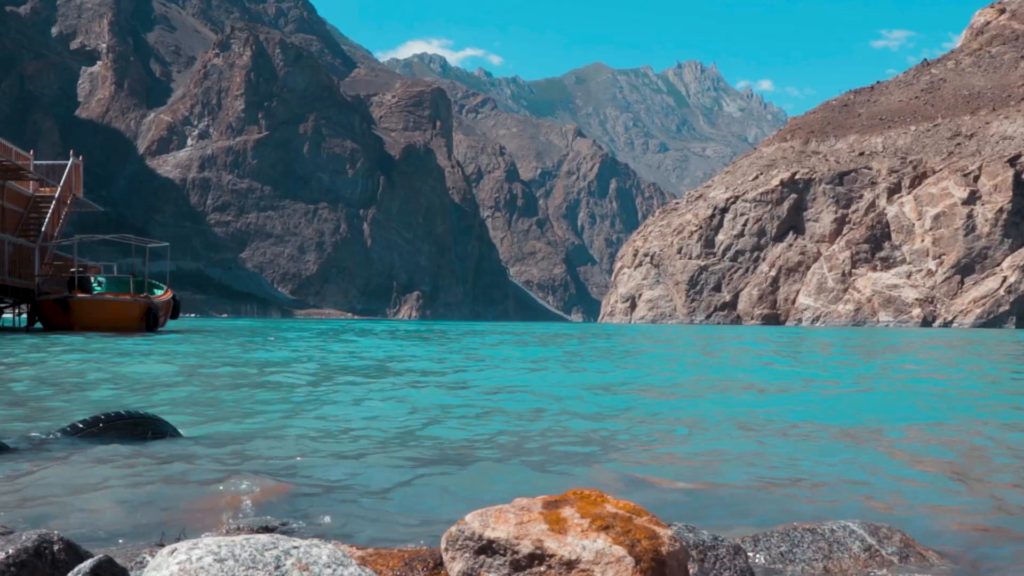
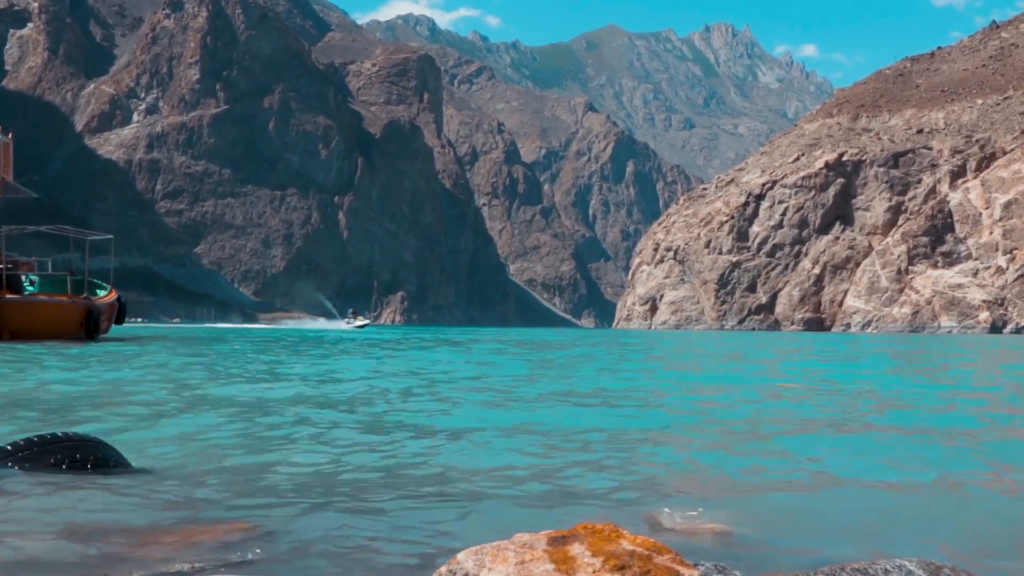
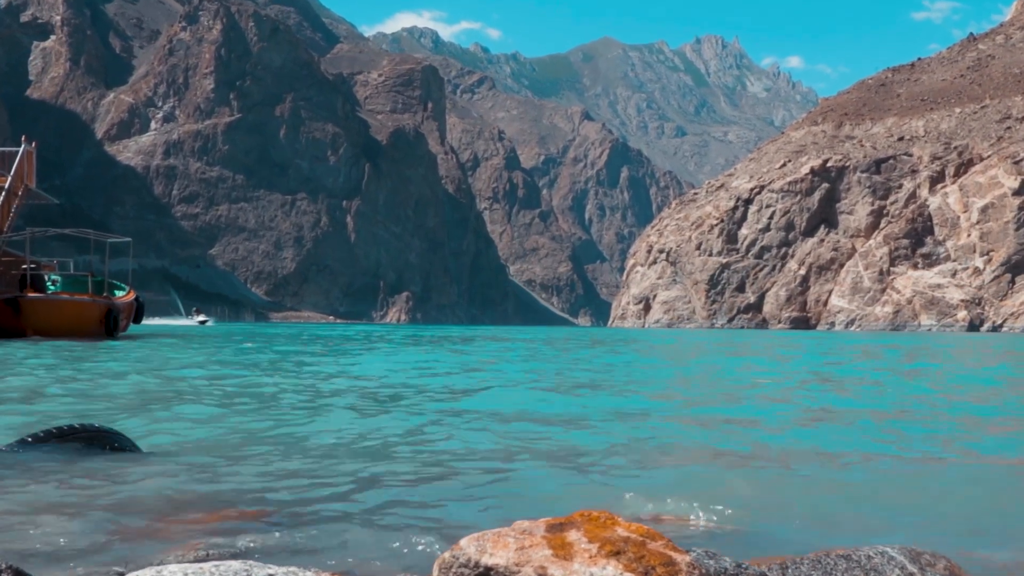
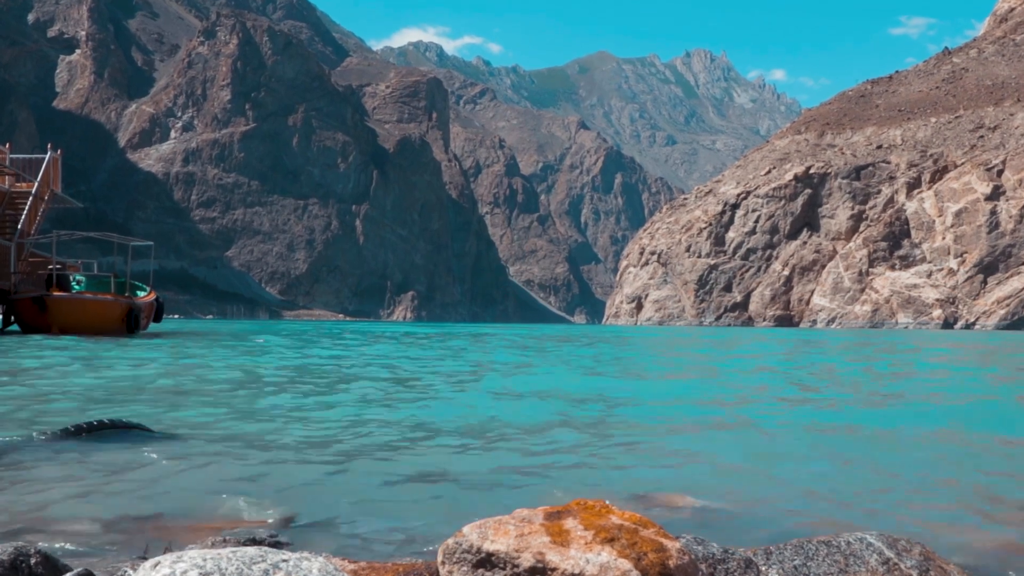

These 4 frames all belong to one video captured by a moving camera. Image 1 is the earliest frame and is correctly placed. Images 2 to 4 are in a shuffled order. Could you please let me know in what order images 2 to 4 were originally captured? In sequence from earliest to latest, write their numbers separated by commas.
4, 3, 2
